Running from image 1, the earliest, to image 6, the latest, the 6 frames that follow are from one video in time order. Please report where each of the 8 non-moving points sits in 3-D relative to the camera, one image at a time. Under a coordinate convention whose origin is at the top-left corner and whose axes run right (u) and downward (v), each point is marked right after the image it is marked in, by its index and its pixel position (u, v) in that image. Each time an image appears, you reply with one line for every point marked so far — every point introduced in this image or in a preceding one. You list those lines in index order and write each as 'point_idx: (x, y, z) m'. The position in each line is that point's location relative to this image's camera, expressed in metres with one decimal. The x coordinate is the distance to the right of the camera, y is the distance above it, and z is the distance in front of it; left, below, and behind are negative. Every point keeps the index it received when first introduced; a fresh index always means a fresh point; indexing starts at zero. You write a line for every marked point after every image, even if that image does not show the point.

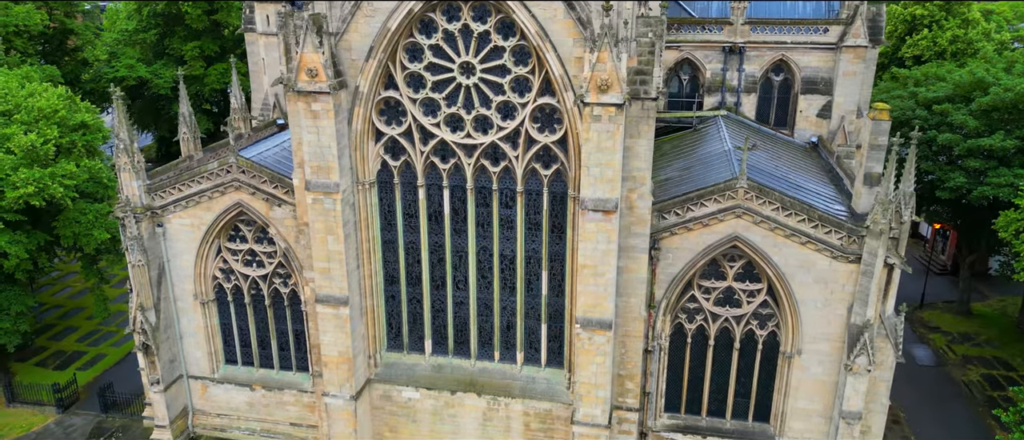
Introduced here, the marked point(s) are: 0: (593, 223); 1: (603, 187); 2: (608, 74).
0: (+2.2, -0.1, +19.6) m
1: (+2.4, +0.9, +19.3) m
2: (+2.4, +3.7, +18.3) m
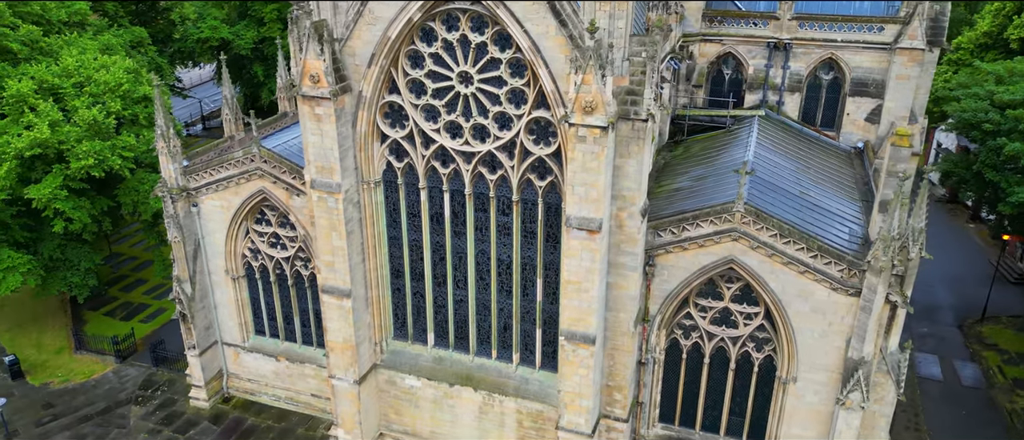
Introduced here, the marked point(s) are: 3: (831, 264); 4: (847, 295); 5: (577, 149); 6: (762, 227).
0: (+1.8, -0.6, +19.6) m
1: (+2.0, +0.4, +19.2) m
2: (+2.0, +3.1, +18.0) m
3: (+8.6, -1.2, +19.7) m
4: (+9.1, -2.1, +19.8) m
5: (+1.7, +1.8, +18.7) m
6: (+6.8, -0.2, +19.9) m
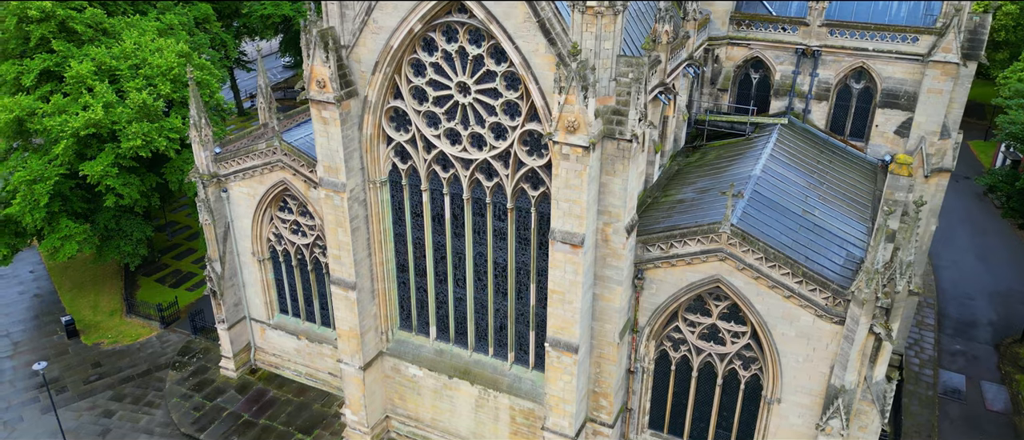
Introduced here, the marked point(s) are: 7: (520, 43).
0: (+1.4, -0.9, +20.1) m
1: (+1.6, 0.0, +19.6) m
2: (+1.6, +2.6, +18.3) m
3: (+8.1, -1.9, +19.5) m
4: (+8.6, -2.8, +19.7) m
5: (+1.3, +1.4, +19.1) m
6: (+6.4, -0.8, +19.9) m
7: (+0.2, +4.6, +19.2) m
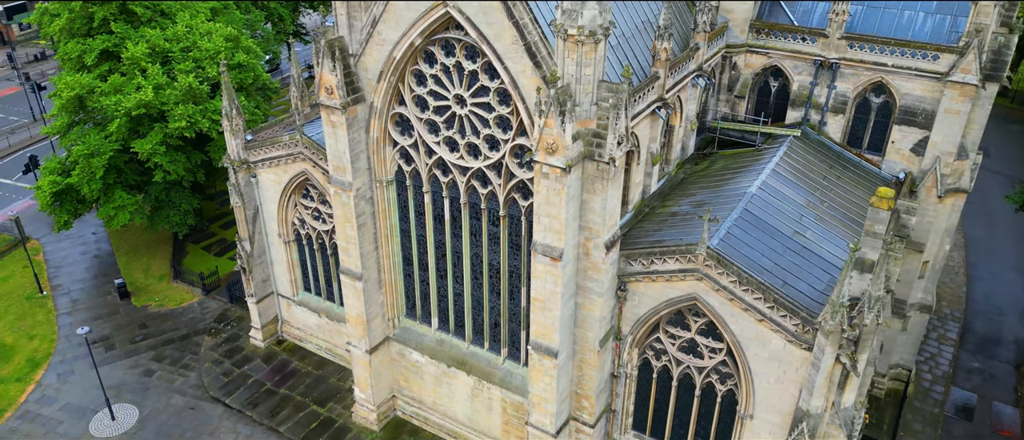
0: (+0.9, -1.3, +21.1) m
1: (+1.1, -0.4, +20.5) m
2: (+1.1, +2.1, +19.1) m
3: (+7.5, -2.7, +19.9) m
4: (+7.9, -3.5, +20.1) m
5: (+0.8, +1.0, +20.0) m
6: (+5.9, -1.5, +20.4) m
7: (-0.1, +4.3, +20.0) m
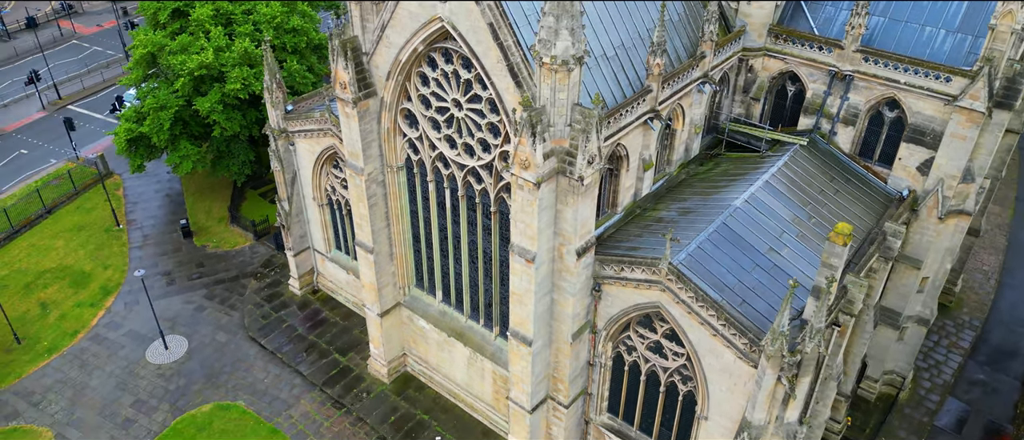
0: (+0.2, -1.4, +23.0) m
1: (+0.4, -0.6, +22.3) m
2: (+0.4, +1.8, +20.7) m
3: (+6.5, -3.4, +21.2) m
4: (+6.9, -4.3, +21.4) m
5: (+0.2, +0.8, +21.7) m
6: (+5.1, -2.0, +21.8) m
7: (-0.5, +4.1, +21.5) m
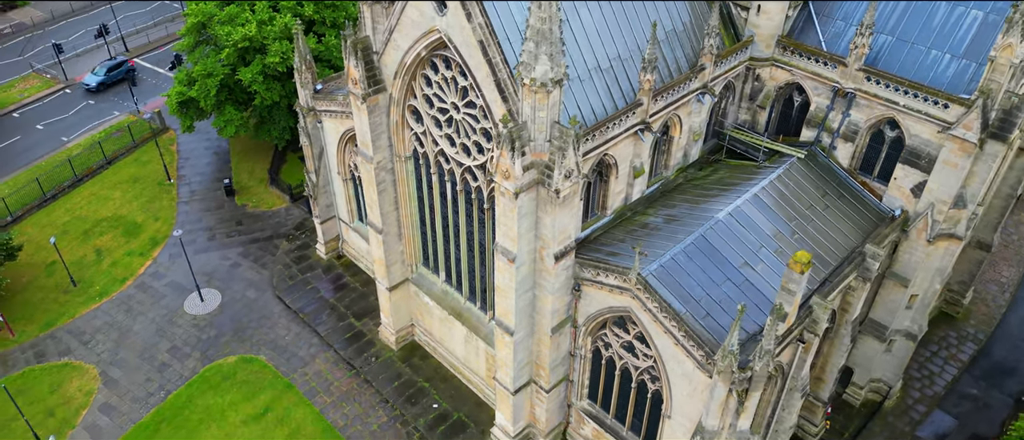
0: (-0.4, -1.4, +24.7) m
1: (-0.1, -0.7, +24.0) m
2: (-0.2, +1.6, +22.2) m
3: (+5.7, -3.9, +22.6) m
4: (+6.0, -4.9, +22.8) m
5: (-0.4, +0.7, +23.2) m
6: (+4.4, -2.5, +23.1) m
7: (-0.9, +4.0, +22.9) m
